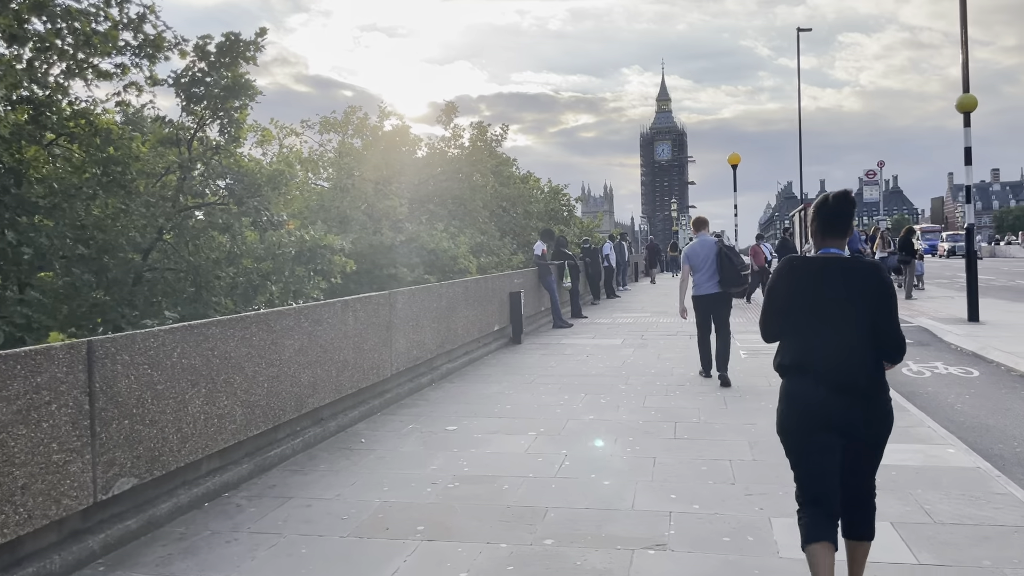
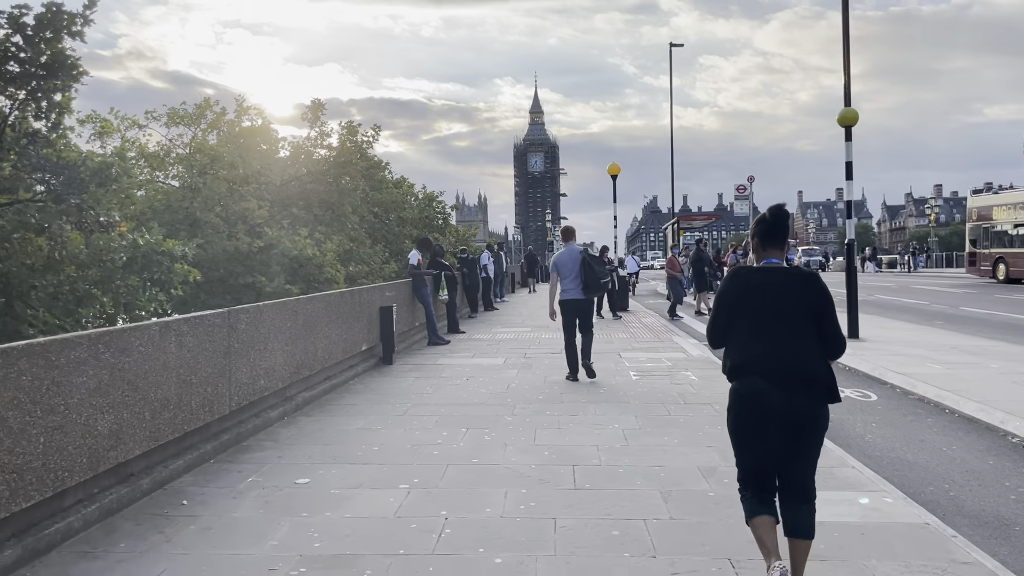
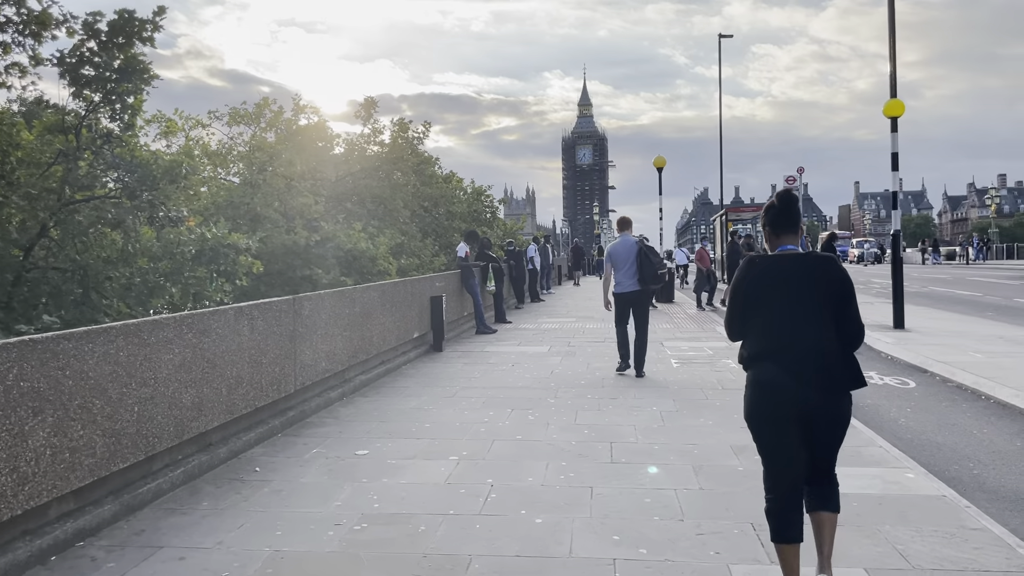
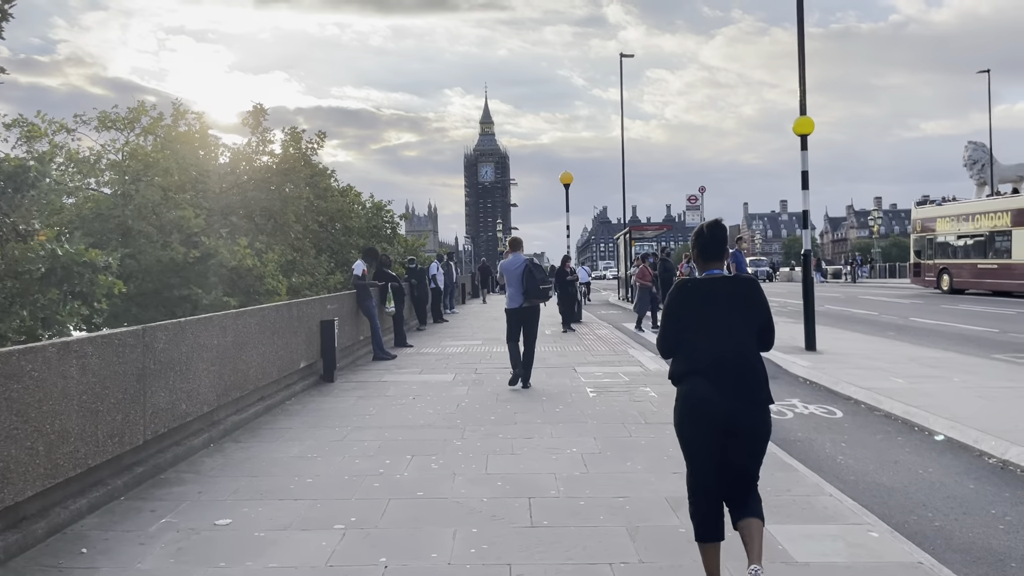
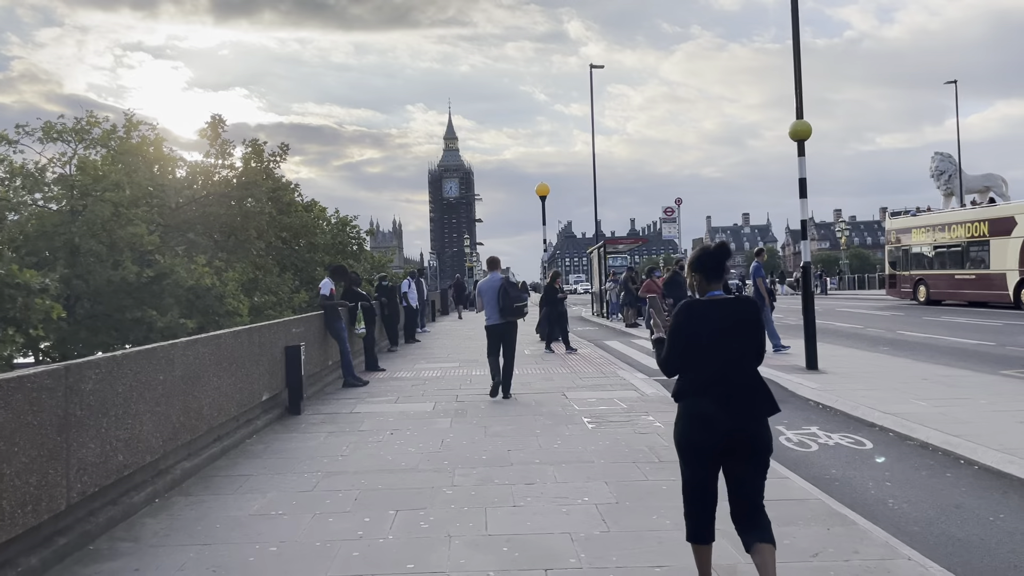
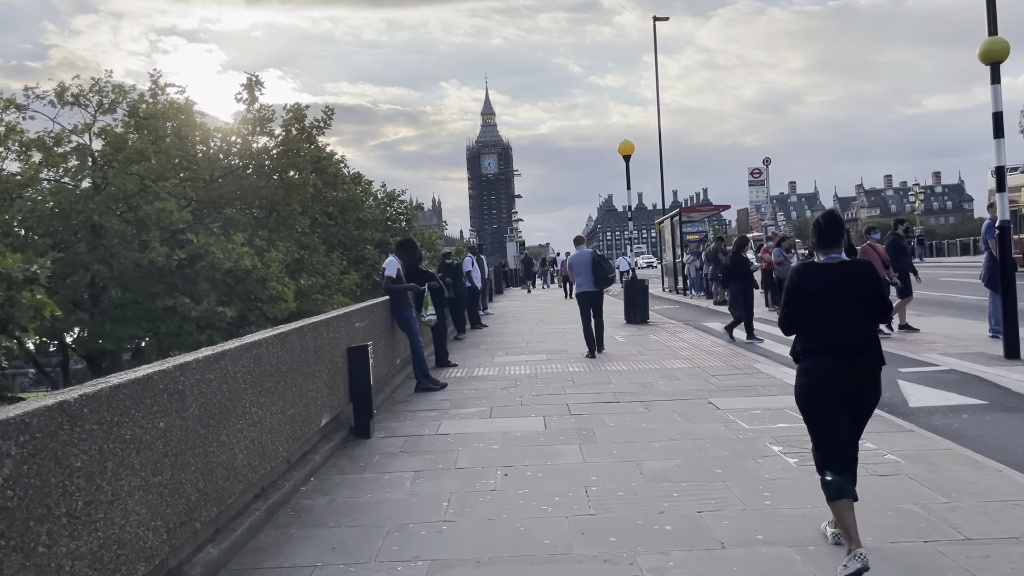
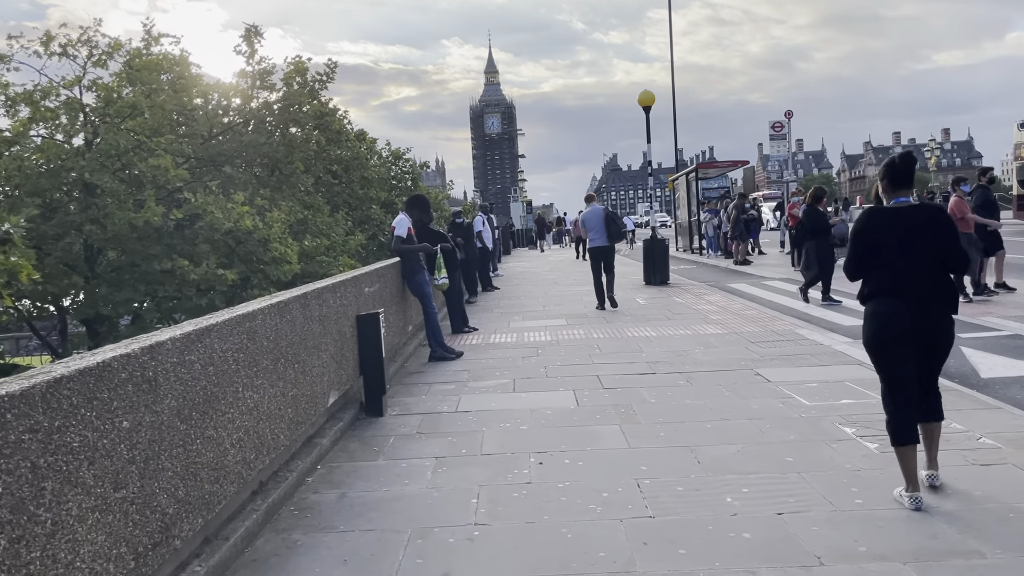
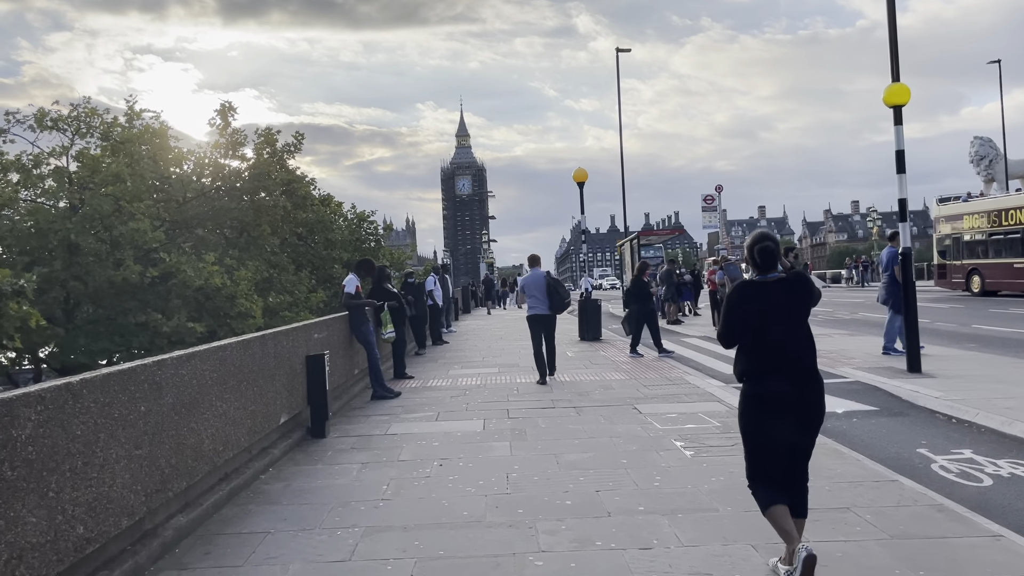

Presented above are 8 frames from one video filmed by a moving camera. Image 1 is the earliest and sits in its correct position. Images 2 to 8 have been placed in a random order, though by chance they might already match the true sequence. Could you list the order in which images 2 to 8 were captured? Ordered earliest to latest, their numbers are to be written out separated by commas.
3, 2, 4, 5, 8, 6, 7
